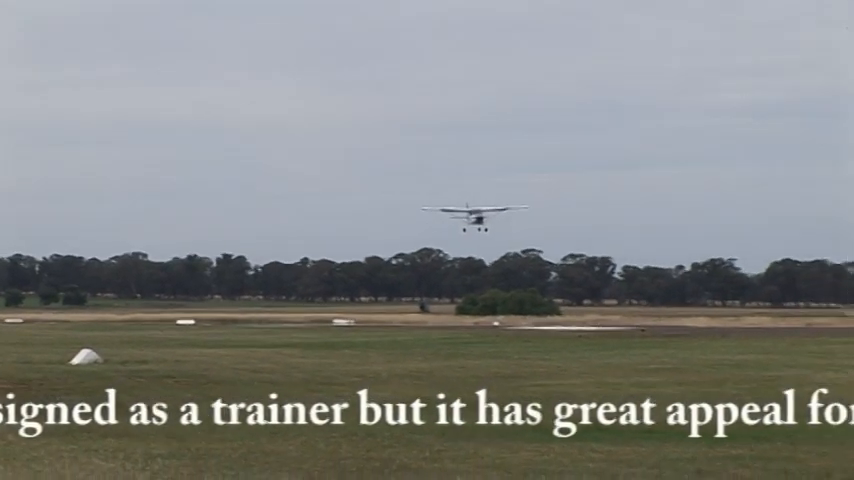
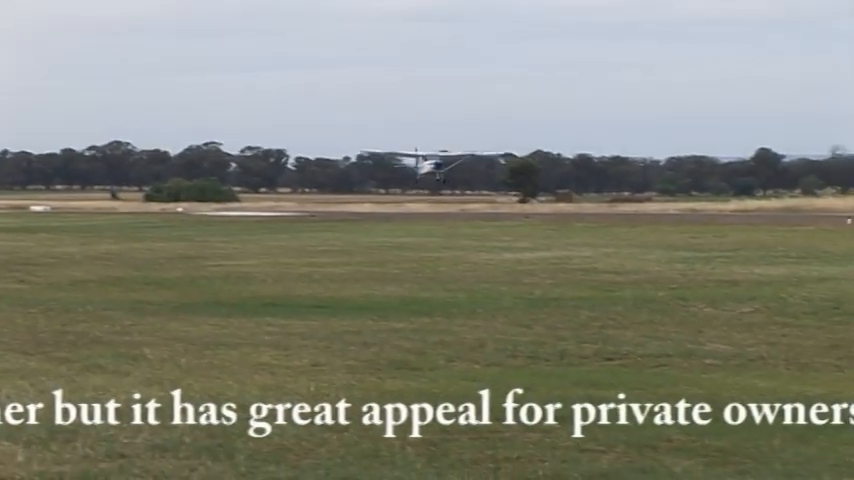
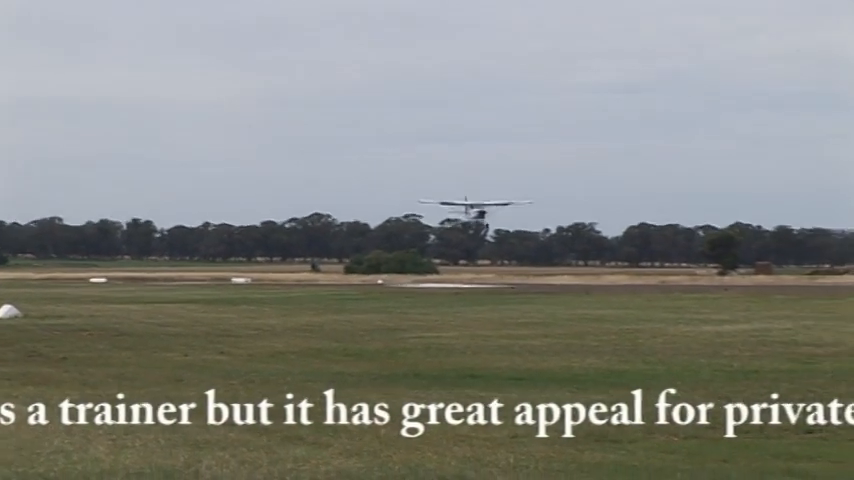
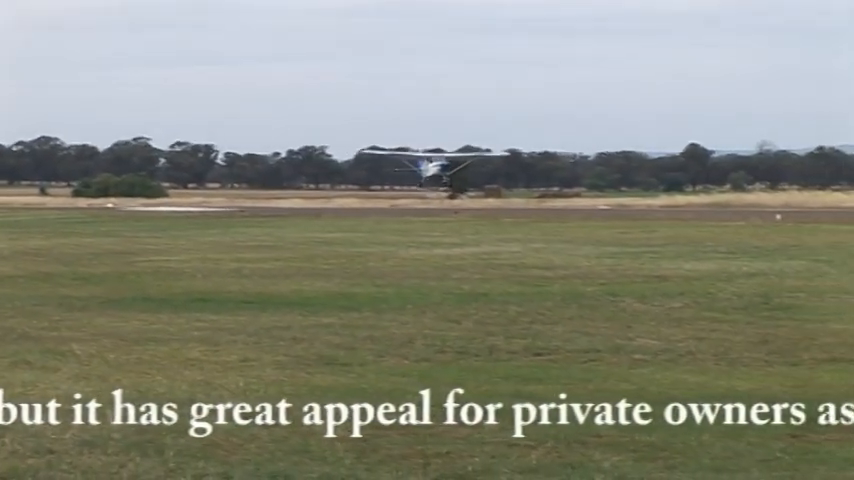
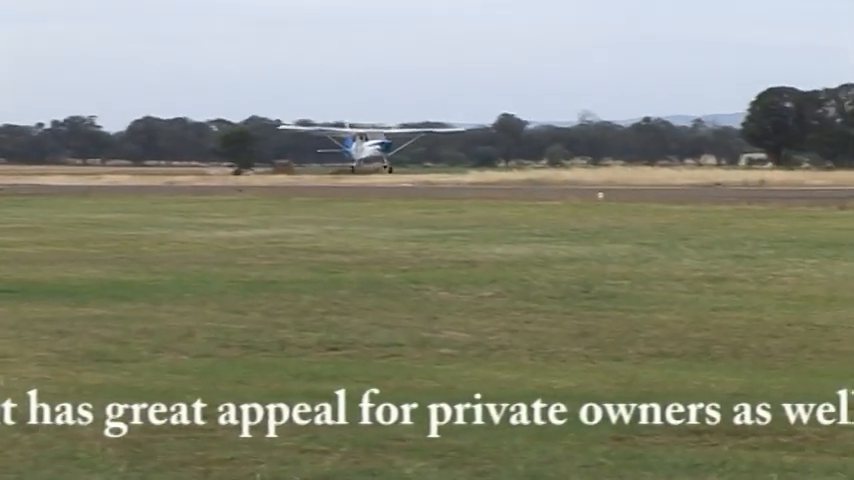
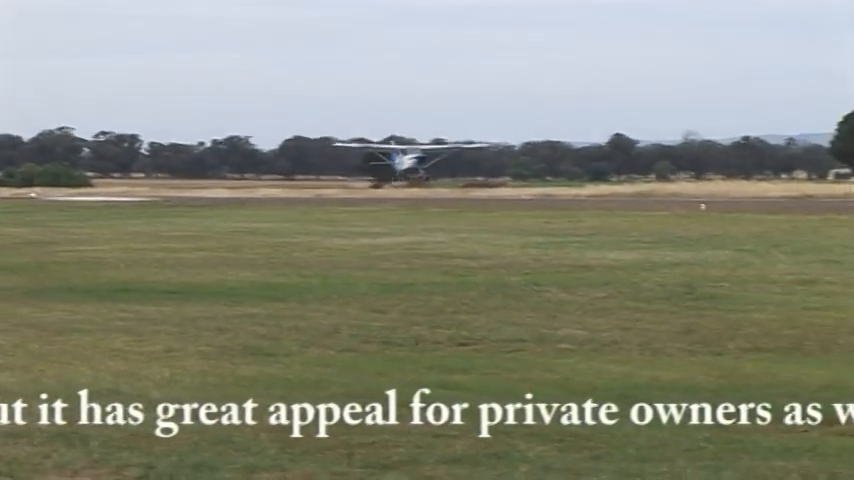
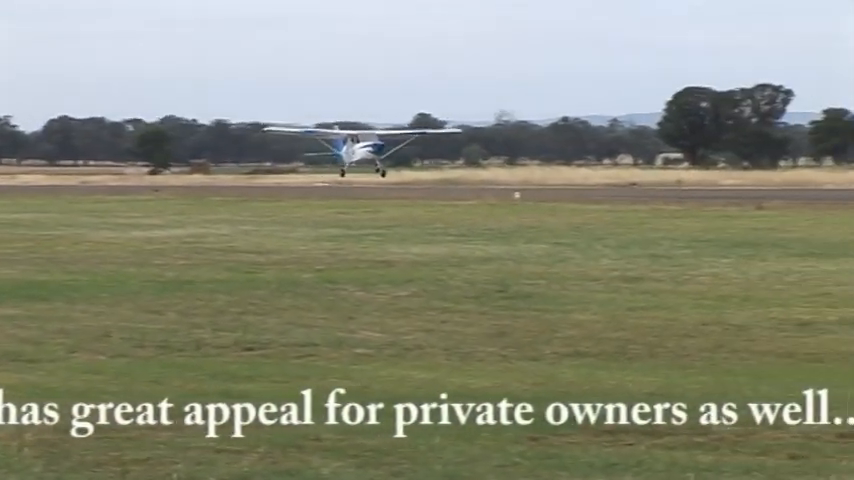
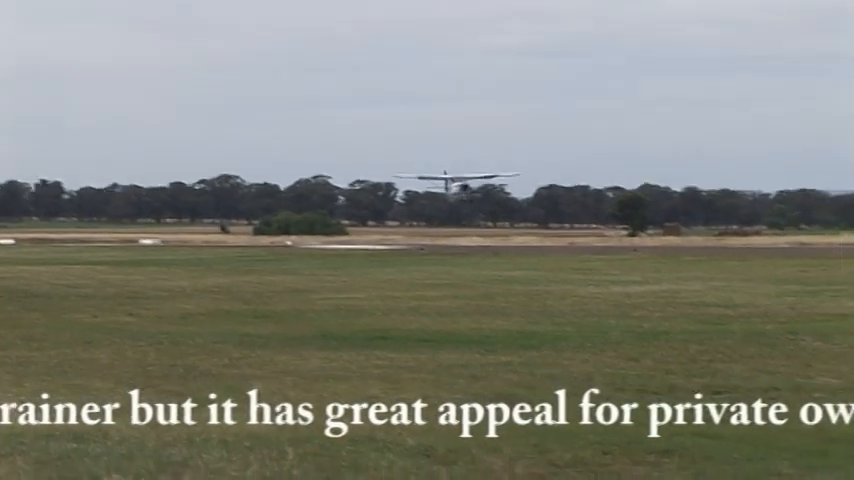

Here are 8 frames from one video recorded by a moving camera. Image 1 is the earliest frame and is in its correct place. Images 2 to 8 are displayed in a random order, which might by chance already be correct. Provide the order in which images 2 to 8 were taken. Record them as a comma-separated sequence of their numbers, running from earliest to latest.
3, 8, 2, 4, 6, 5, 7
